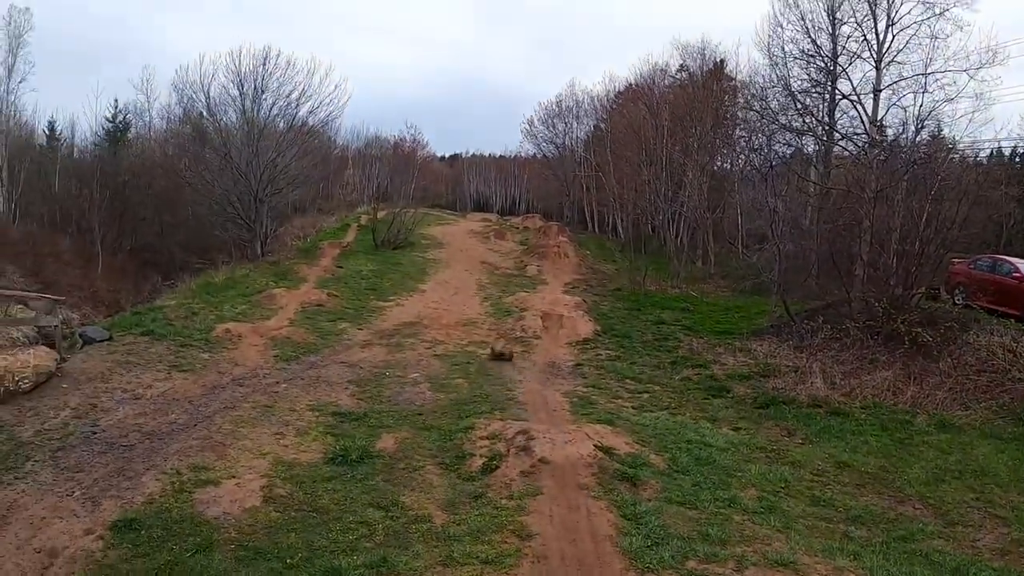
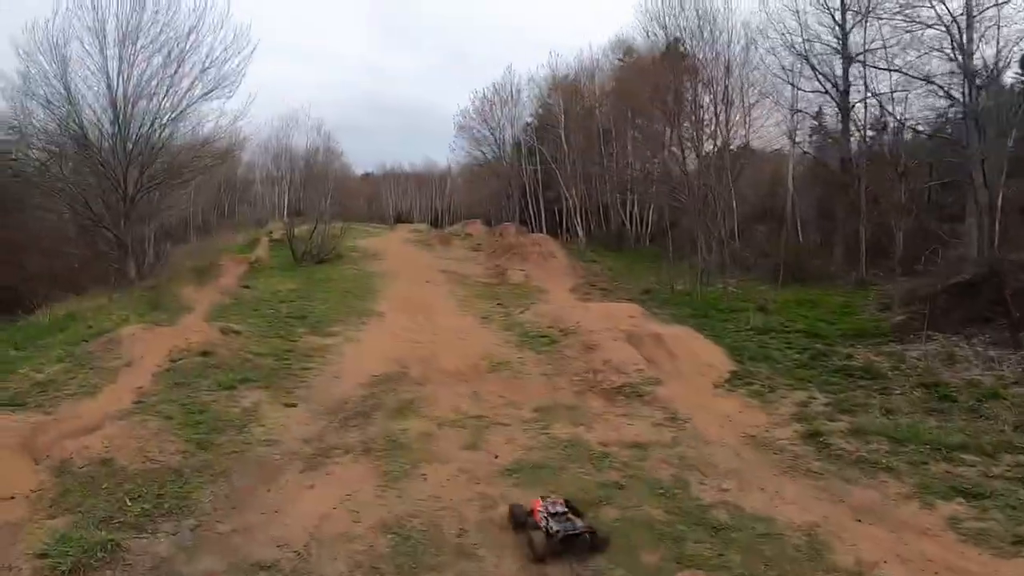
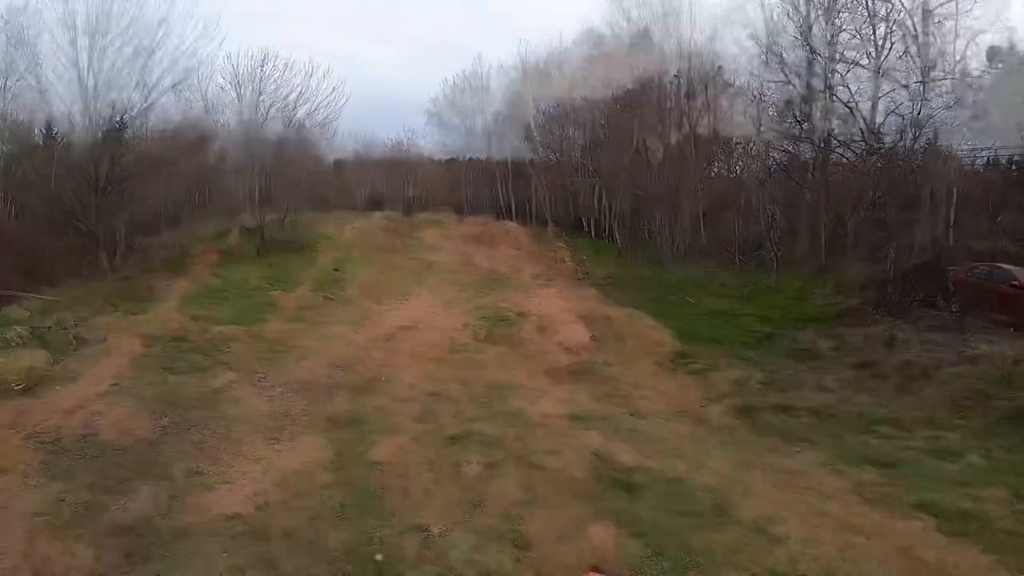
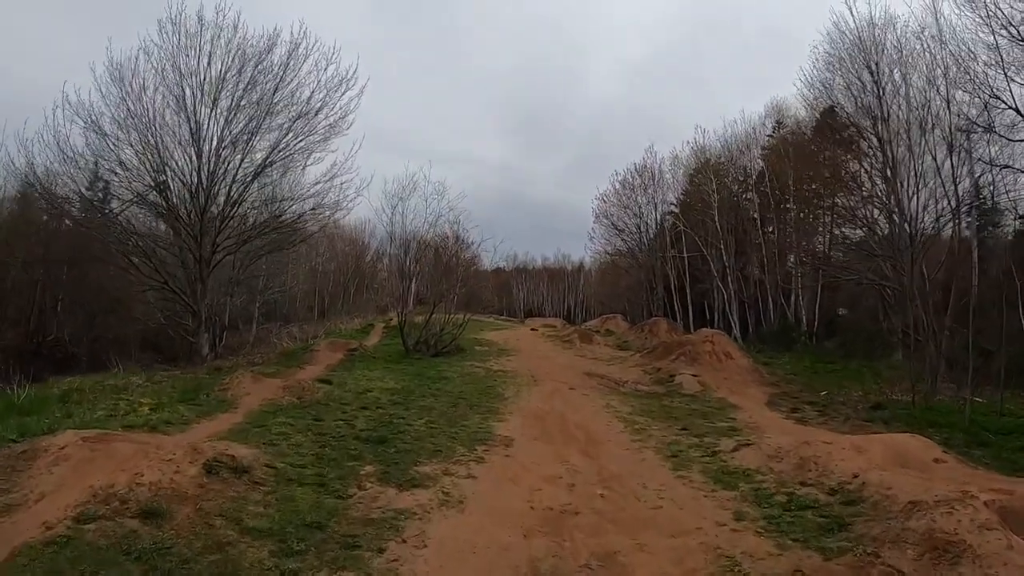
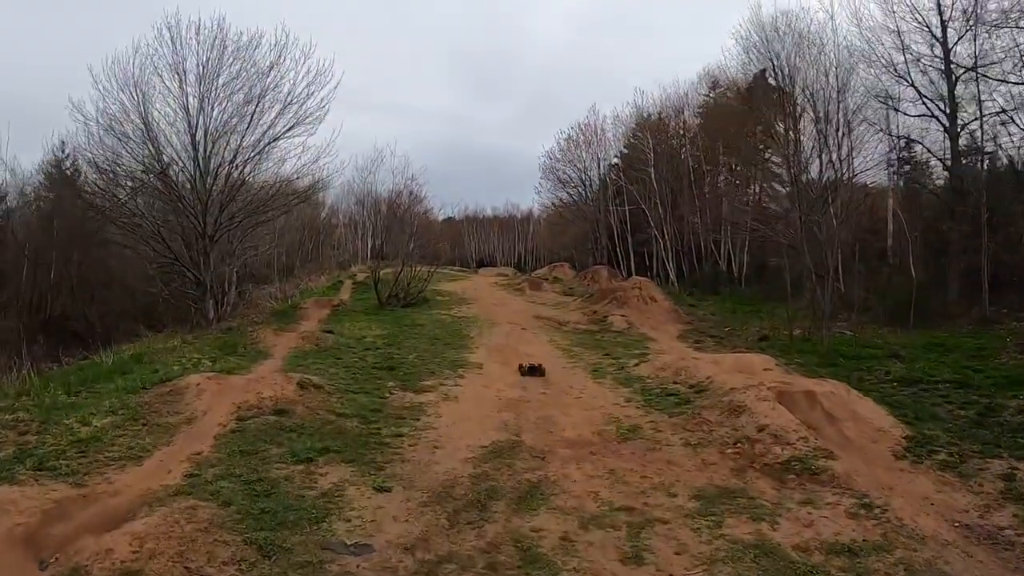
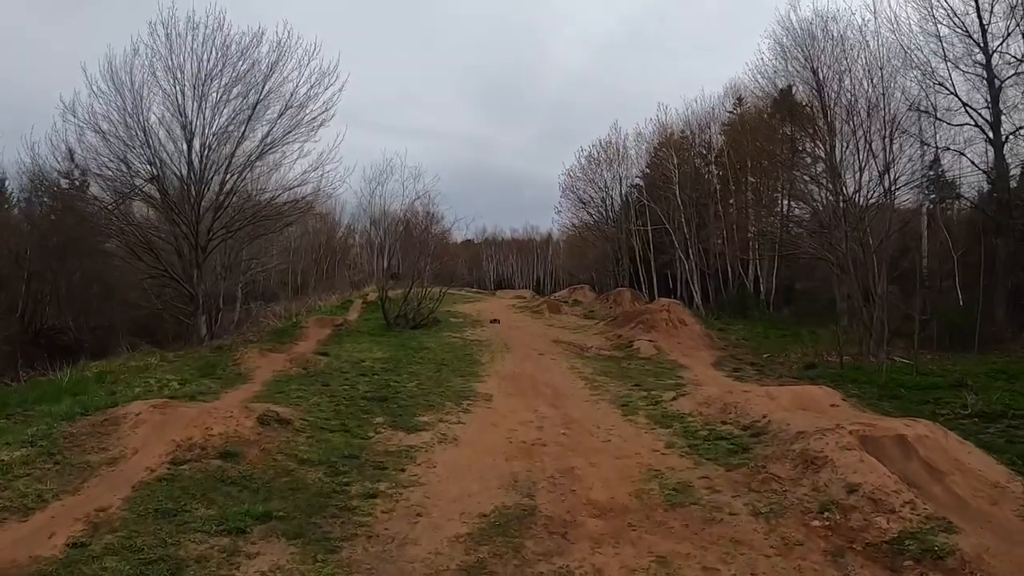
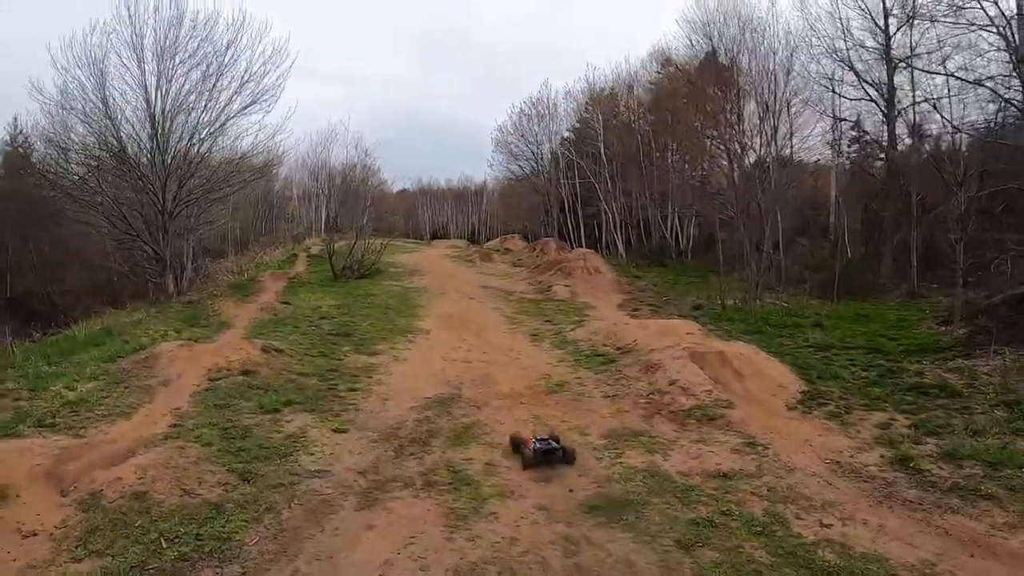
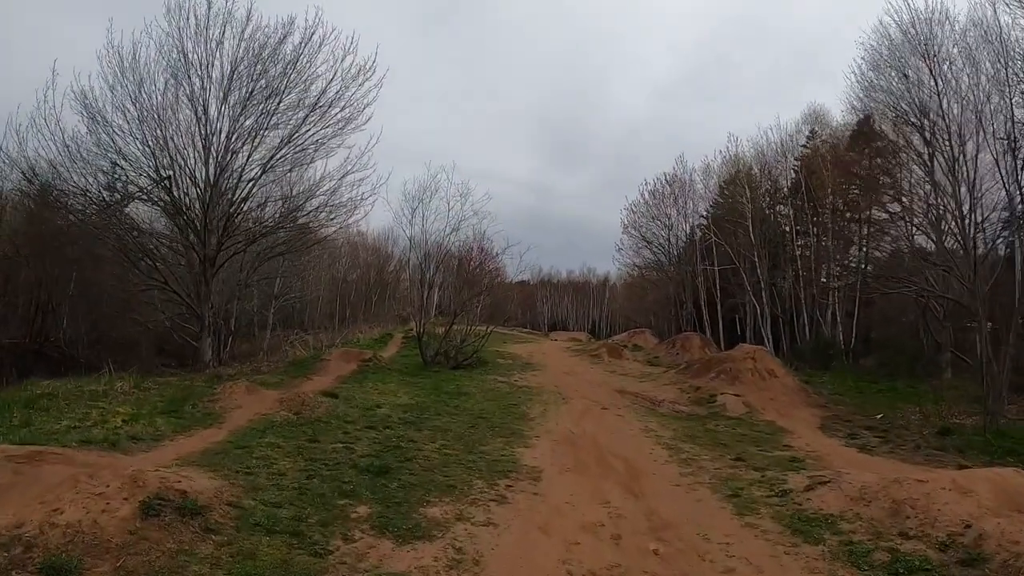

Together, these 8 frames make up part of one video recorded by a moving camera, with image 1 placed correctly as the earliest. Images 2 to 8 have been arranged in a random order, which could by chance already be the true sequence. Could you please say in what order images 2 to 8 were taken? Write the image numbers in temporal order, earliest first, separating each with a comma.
3, 2, 7, 5, 6, 4, 8
